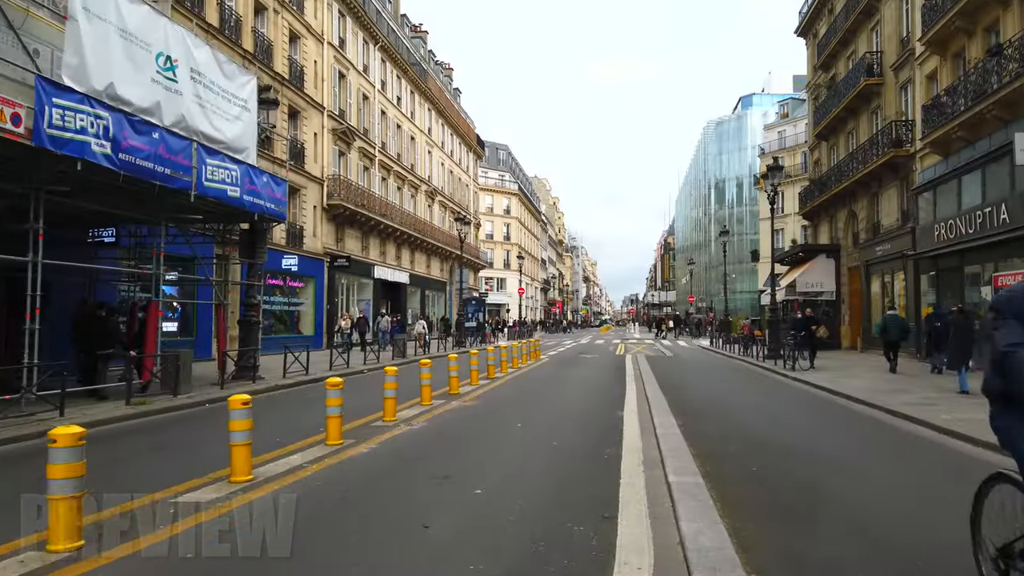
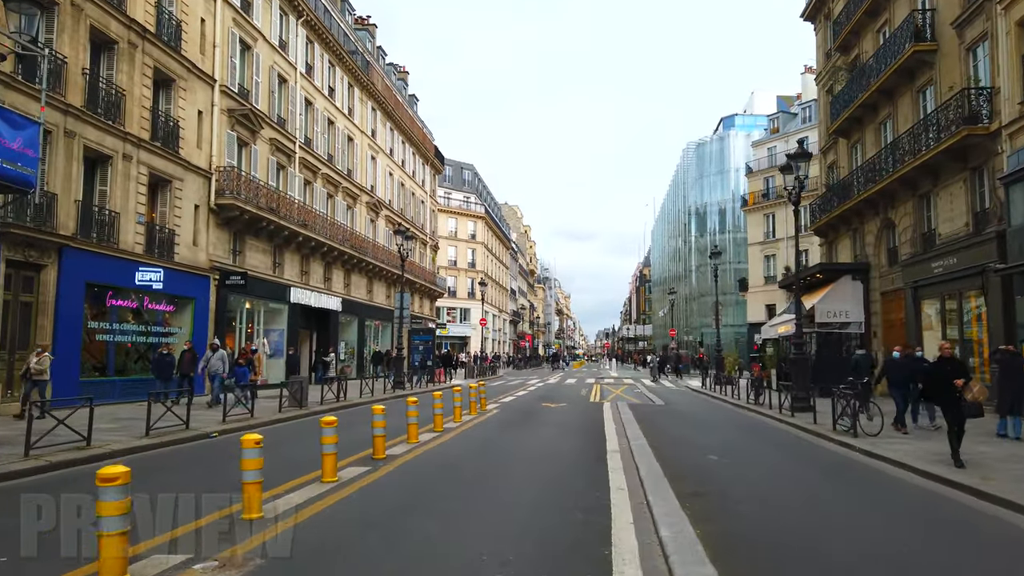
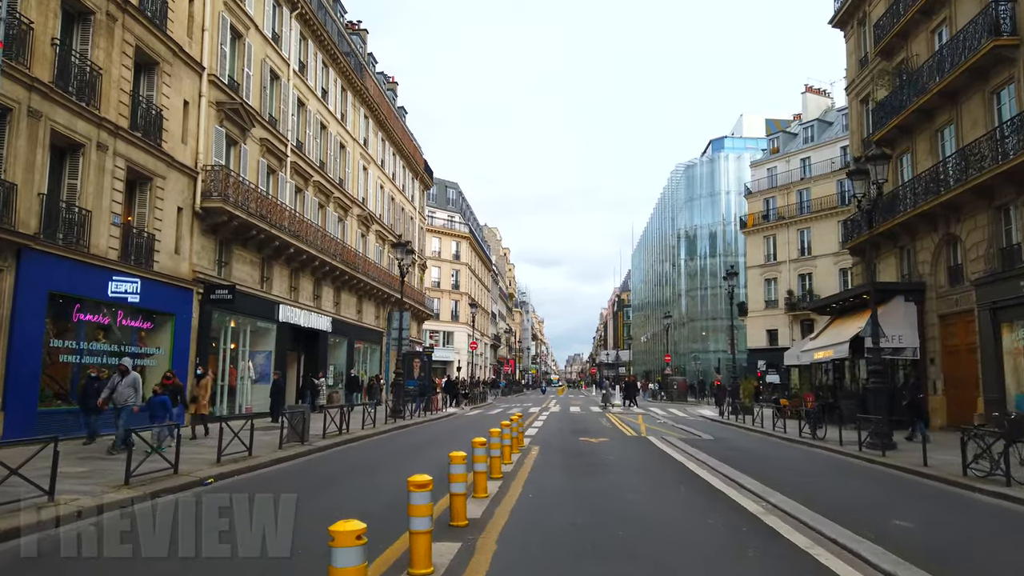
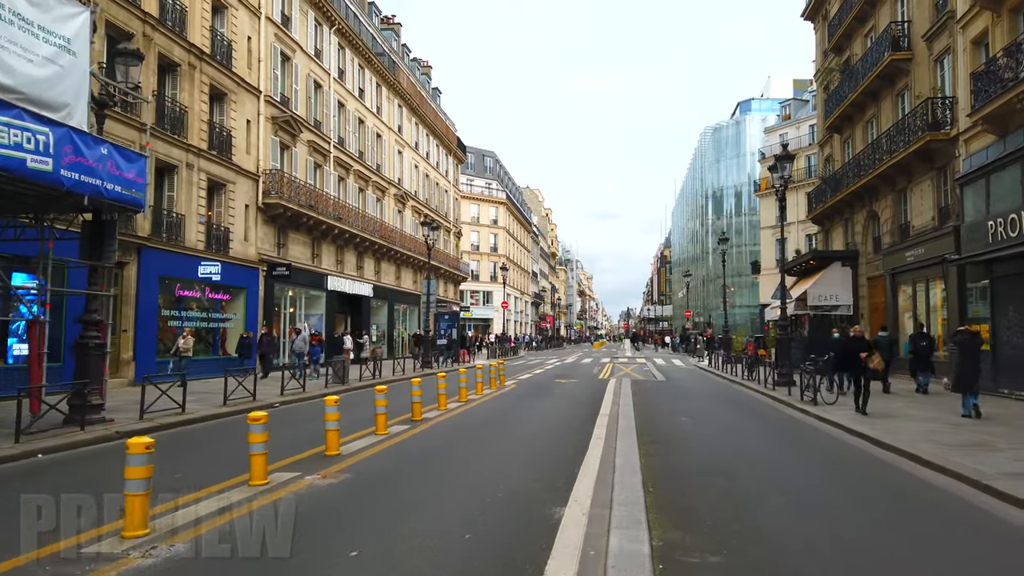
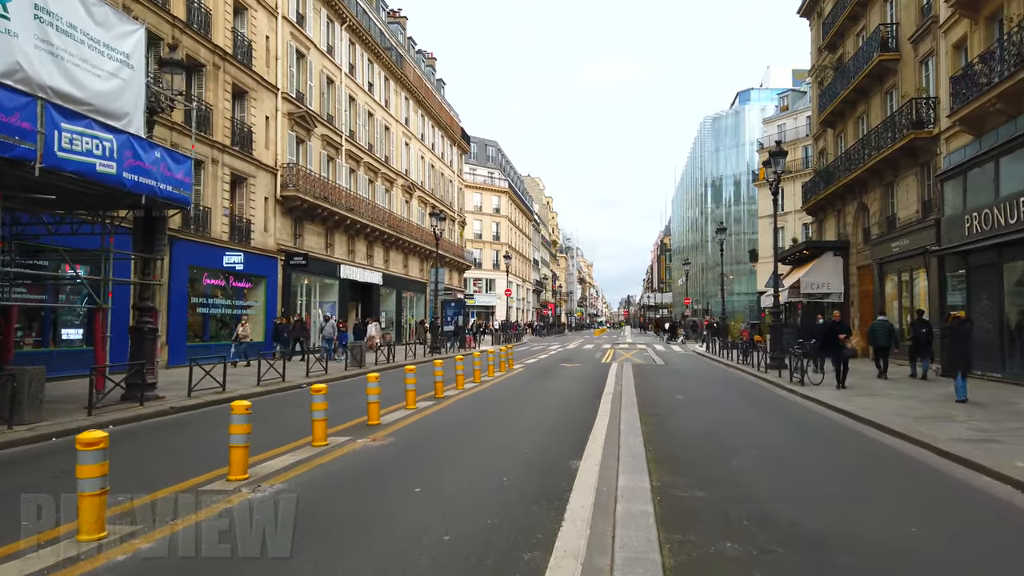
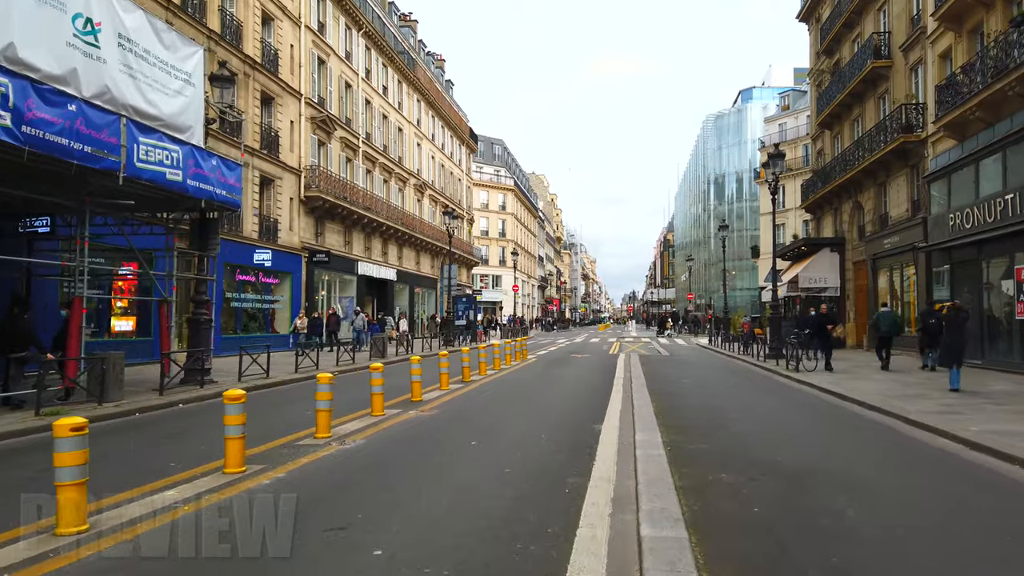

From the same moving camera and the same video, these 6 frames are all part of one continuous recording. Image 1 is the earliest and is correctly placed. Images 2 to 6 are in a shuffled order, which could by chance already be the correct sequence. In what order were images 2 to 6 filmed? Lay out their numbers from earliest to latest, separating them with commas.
6, 5, 4, 2, 3
